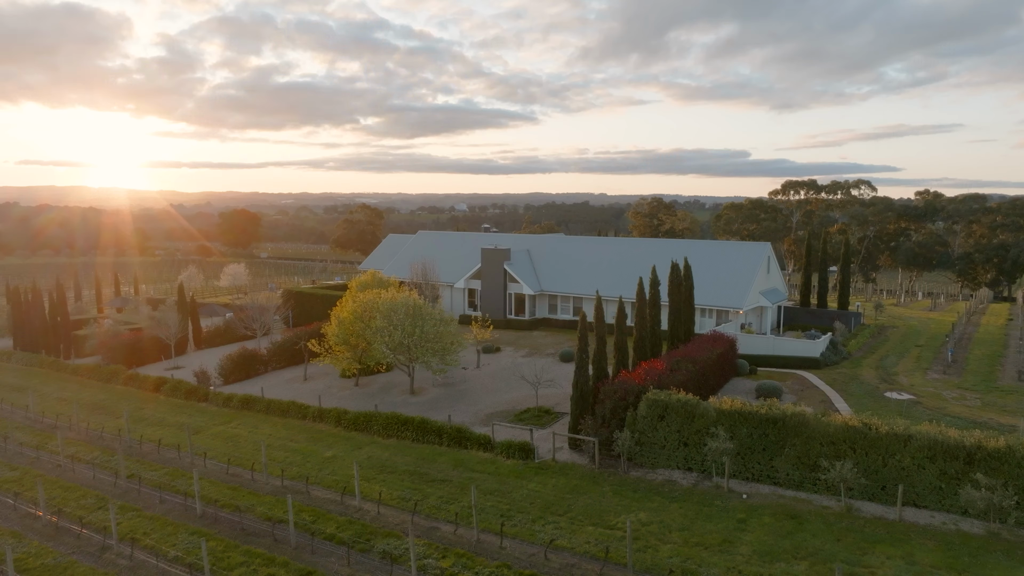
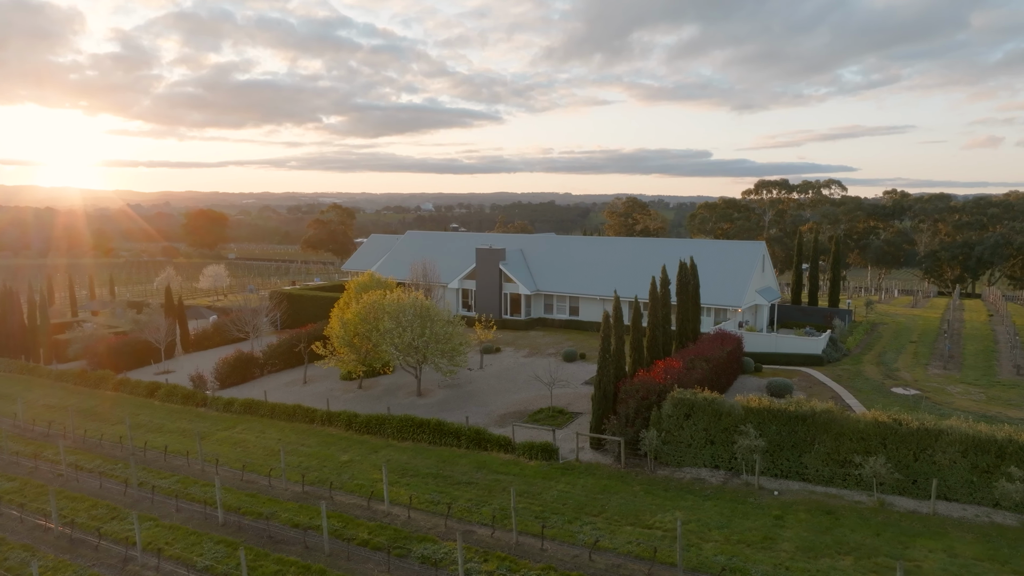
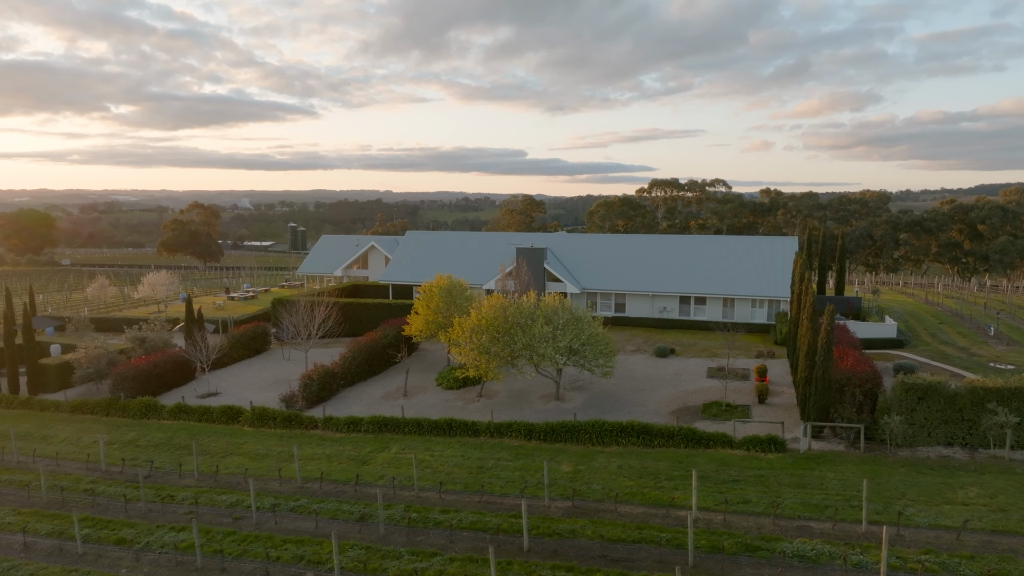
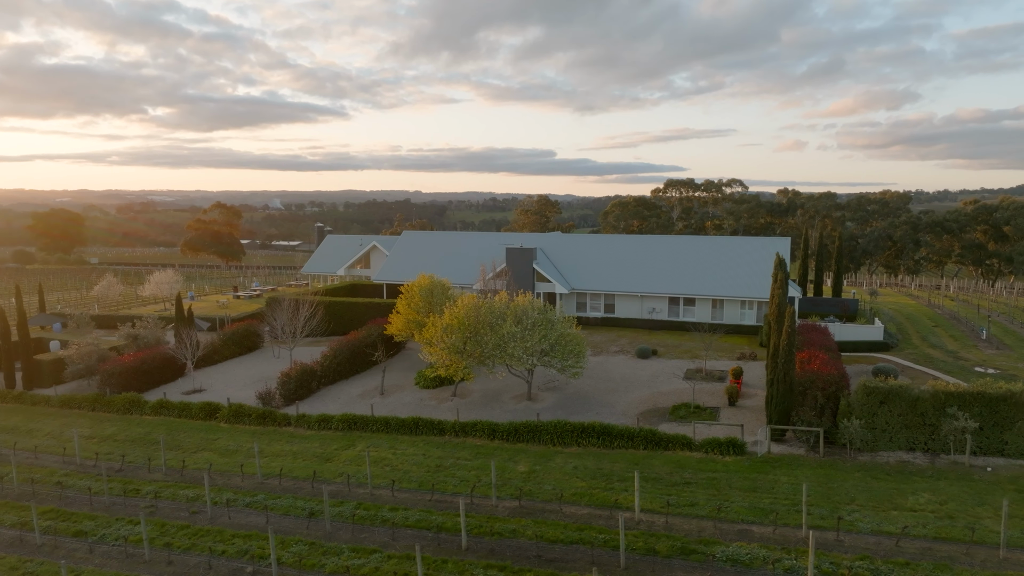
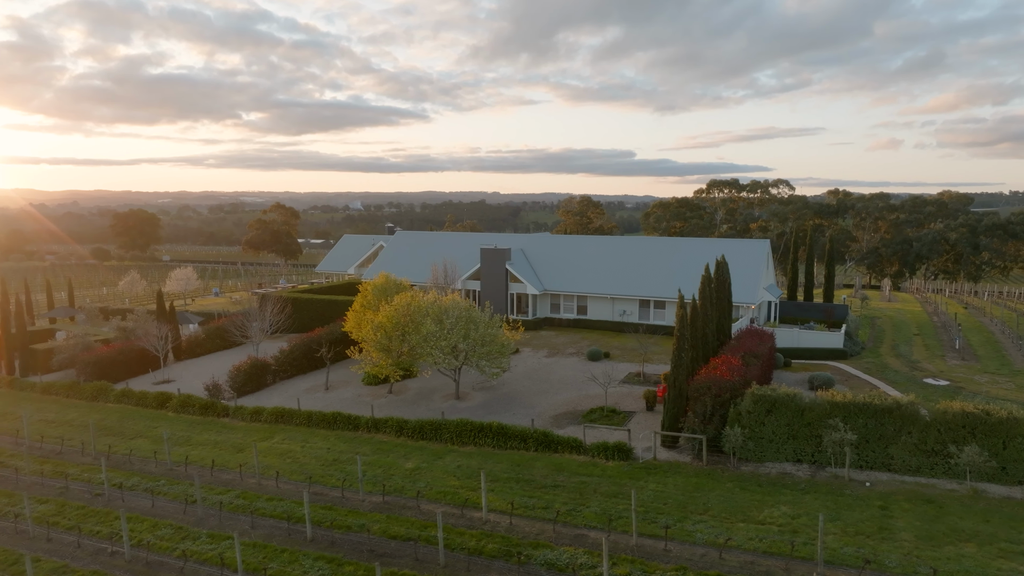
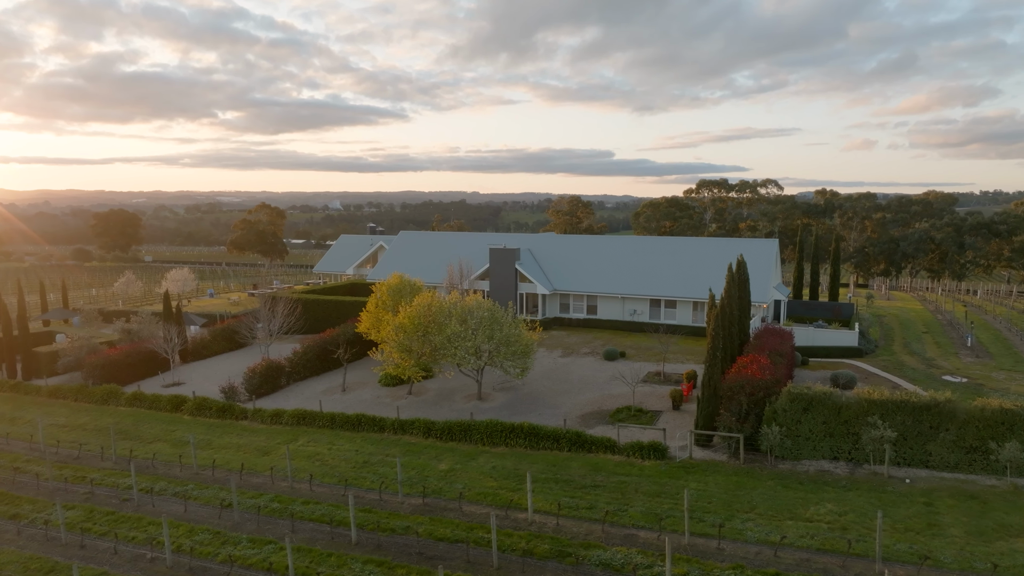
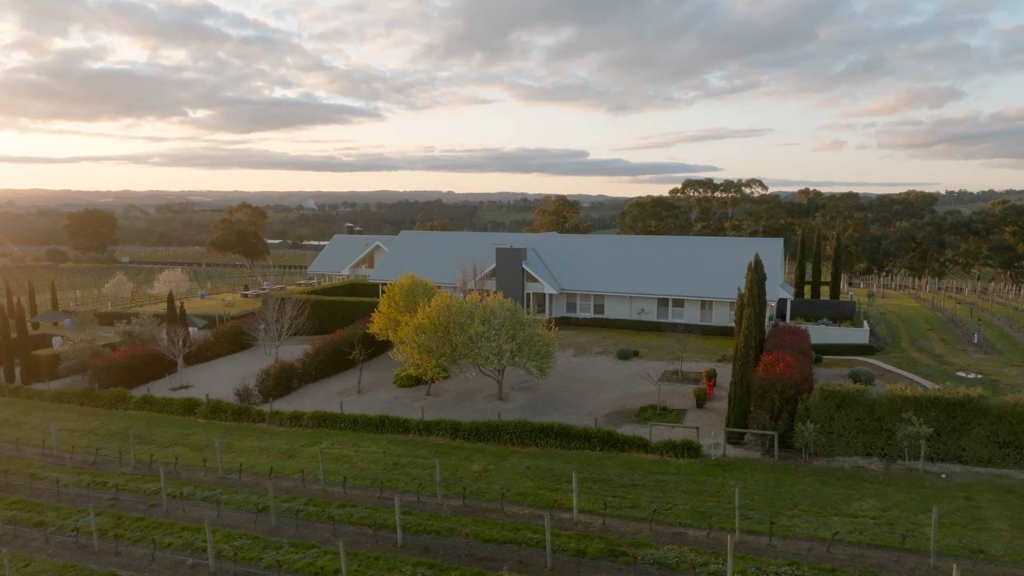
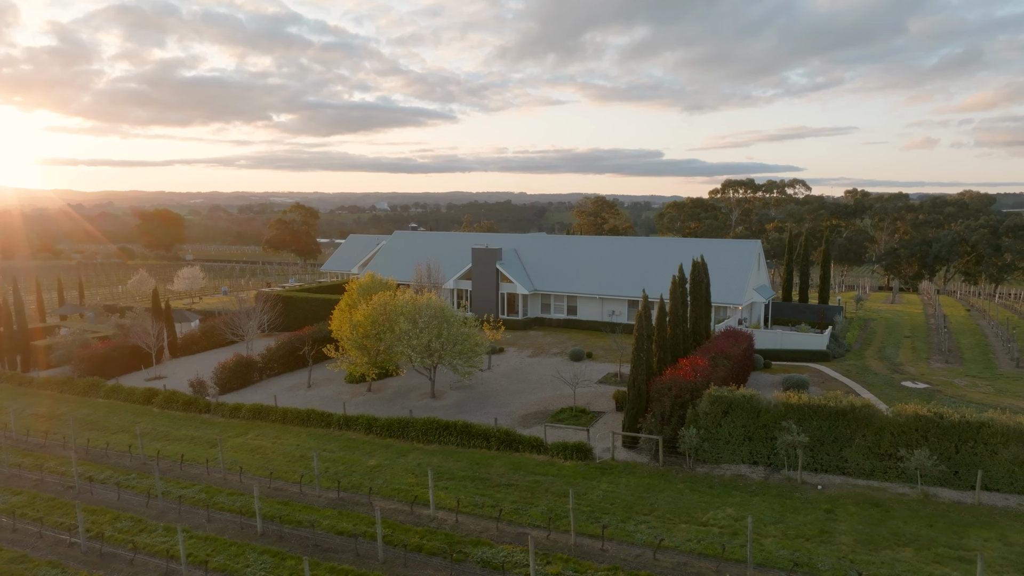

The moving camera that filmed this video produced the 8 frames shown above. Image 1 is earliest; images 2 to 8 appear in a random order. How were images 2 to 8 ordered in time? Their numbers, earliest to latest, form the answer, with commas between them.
2, 8, 5, 6, 7, 4, 3
